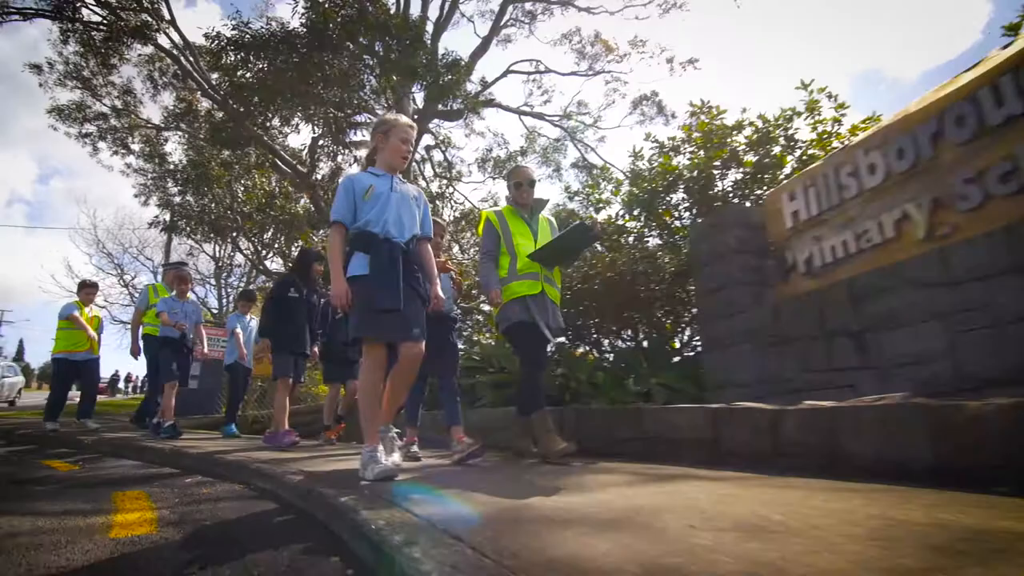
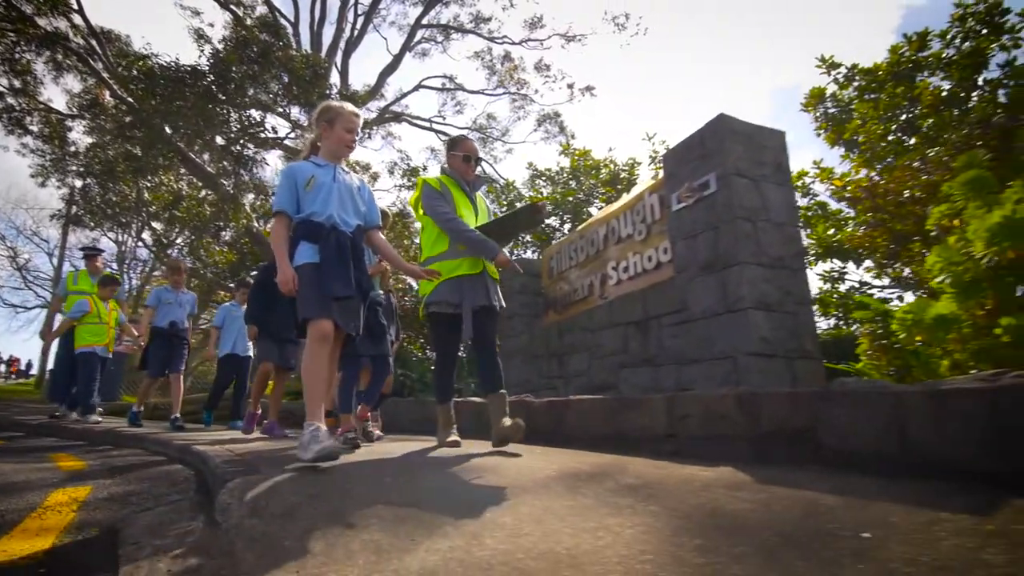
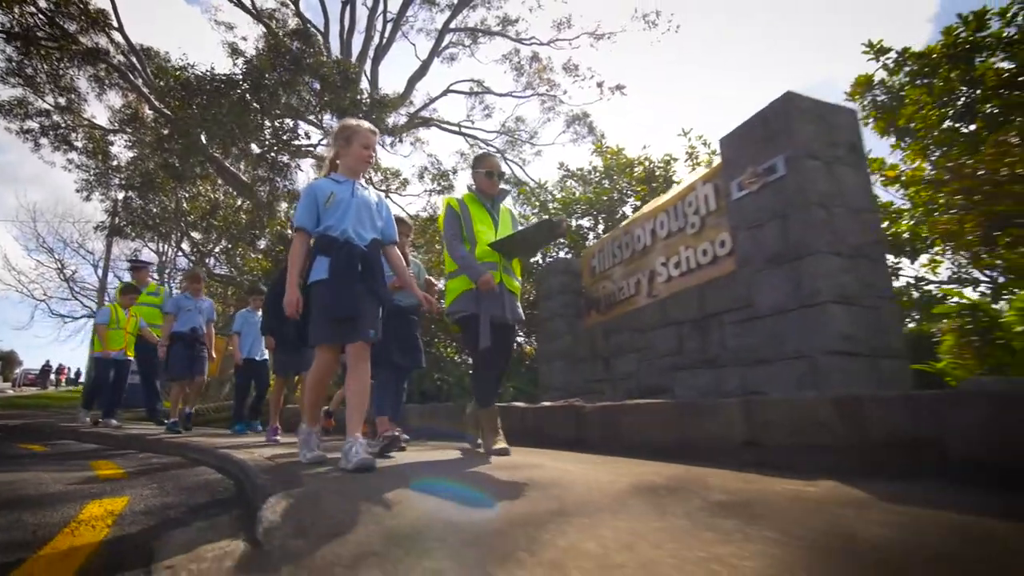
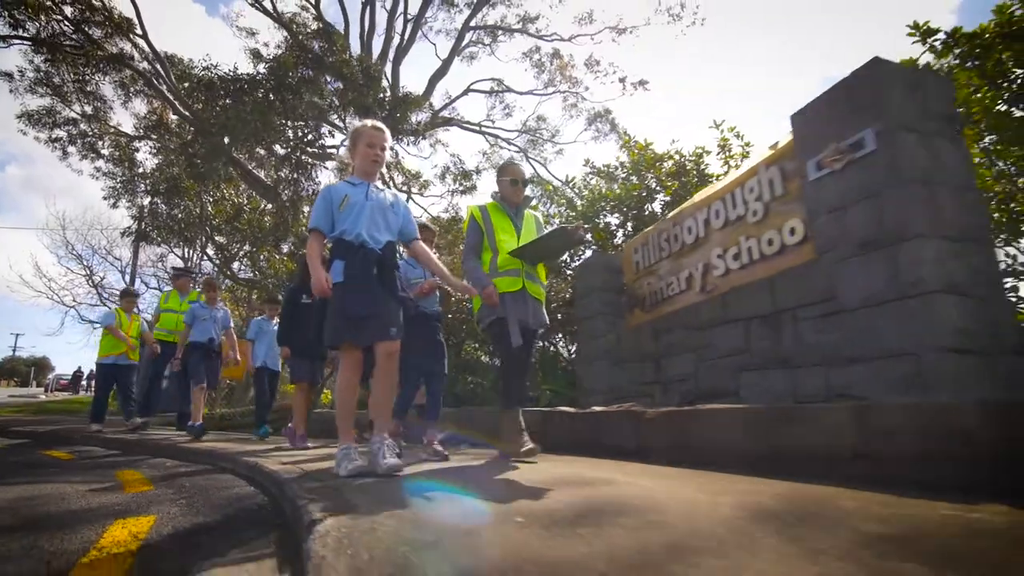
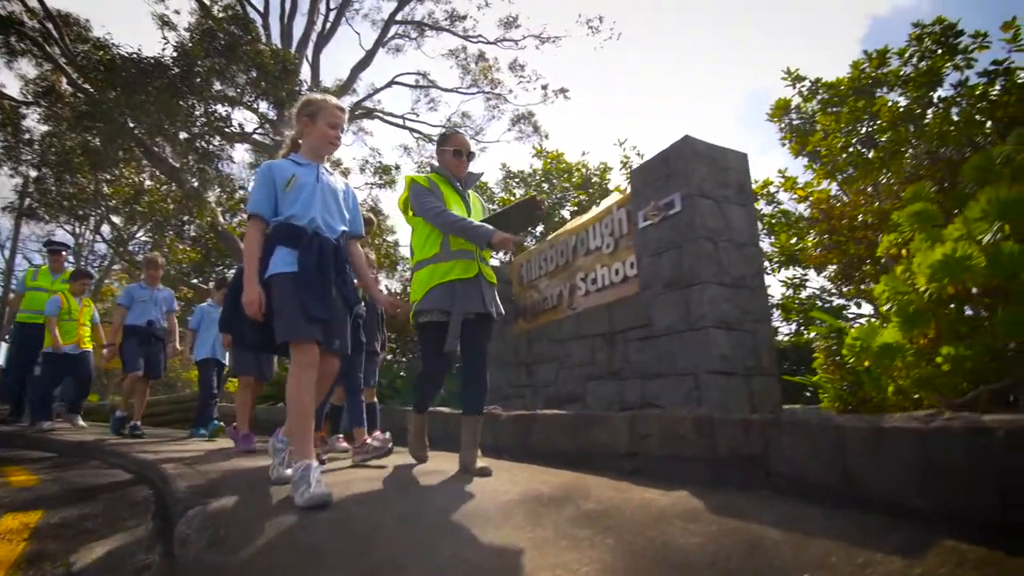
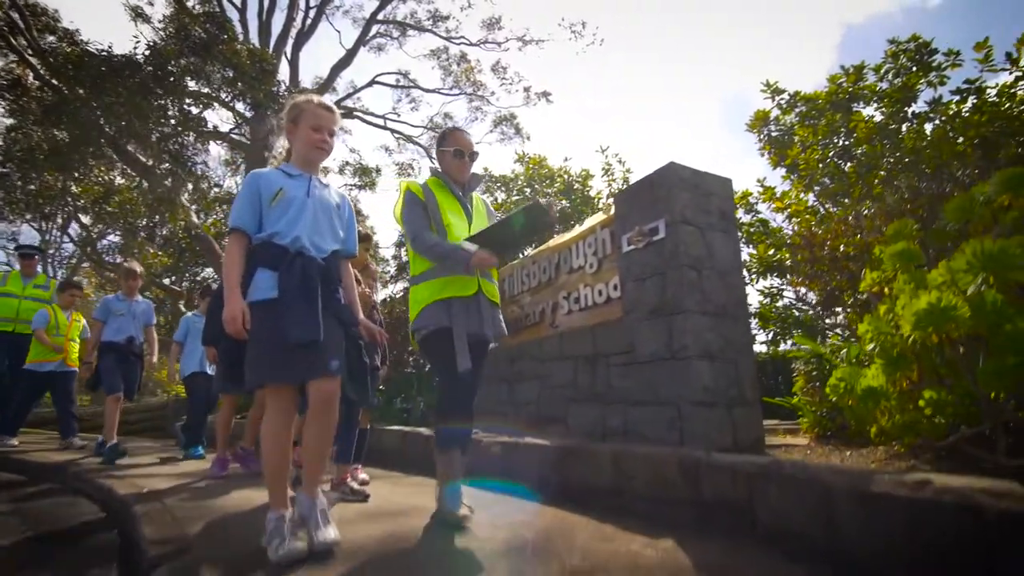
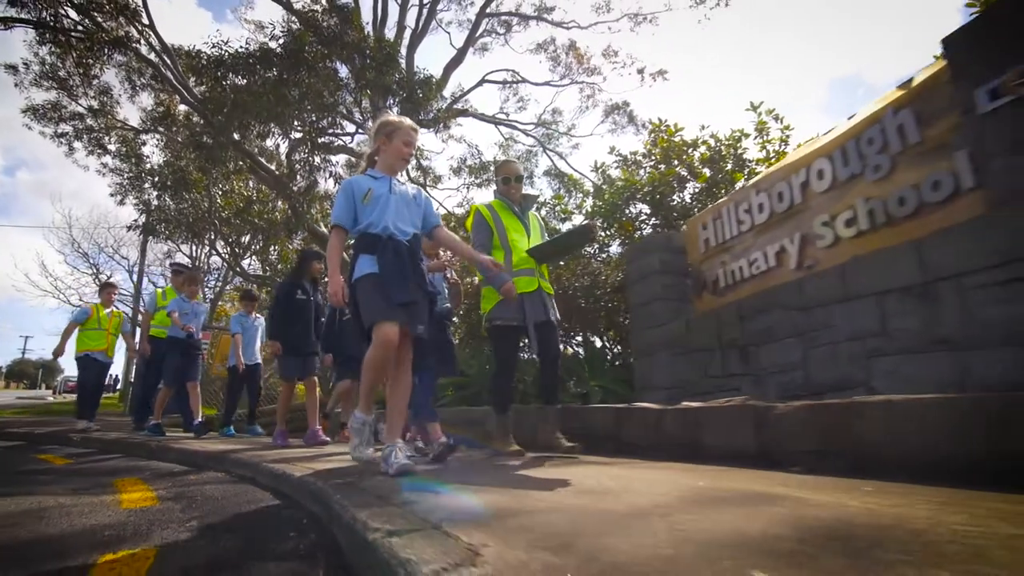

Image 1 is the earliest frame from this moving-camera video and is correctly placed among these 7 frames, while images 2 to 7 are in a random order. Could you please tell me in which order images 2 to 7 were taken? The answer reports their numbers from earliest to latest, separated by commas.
7, 4, 3, 2, 5, 6
